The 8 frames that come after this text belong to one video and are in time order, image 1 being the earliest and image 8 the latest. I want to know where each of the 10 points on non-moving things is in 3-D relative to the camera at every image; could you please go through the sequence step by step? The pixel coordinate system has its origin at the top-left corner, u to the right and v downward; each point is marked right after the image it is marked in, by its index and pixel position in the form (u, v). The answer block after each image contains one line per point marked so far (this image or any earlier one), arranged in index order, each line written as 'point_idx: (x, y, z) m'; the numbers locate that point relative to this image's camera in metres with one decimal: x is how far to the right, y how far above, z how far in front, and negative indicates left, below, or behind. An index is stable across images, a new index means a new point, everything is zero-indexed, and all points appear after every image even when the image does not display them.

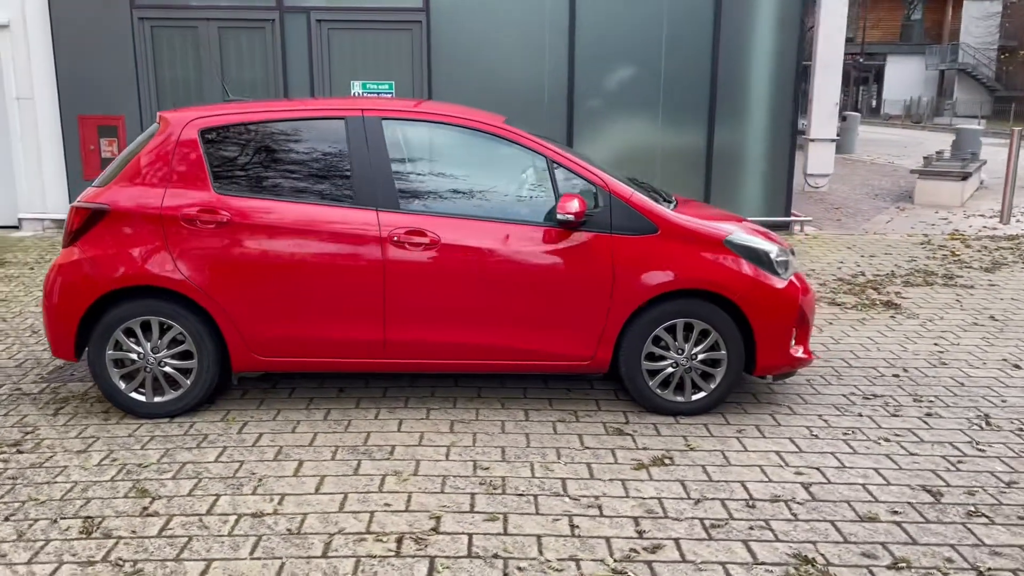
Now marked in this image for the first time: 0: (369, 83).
0: (-1.8, +2.6, +11.0) m
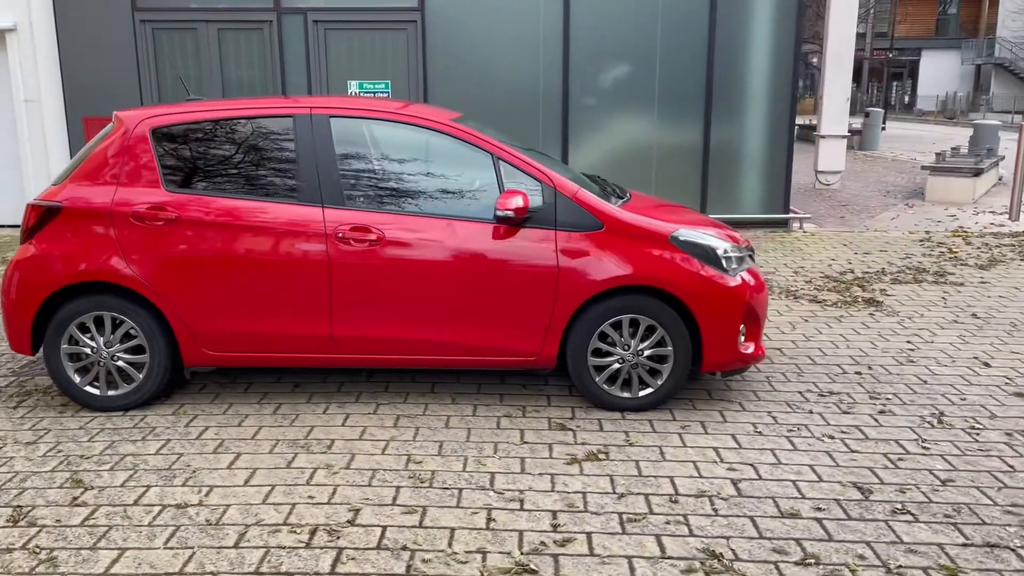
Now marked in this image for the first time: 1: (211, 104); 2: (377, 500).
0: (-1.9, +2.7, +11.0) m
1: (-1.6, +1.0, +4.8) m
2: (-0.6, -0.9, +3.6) m
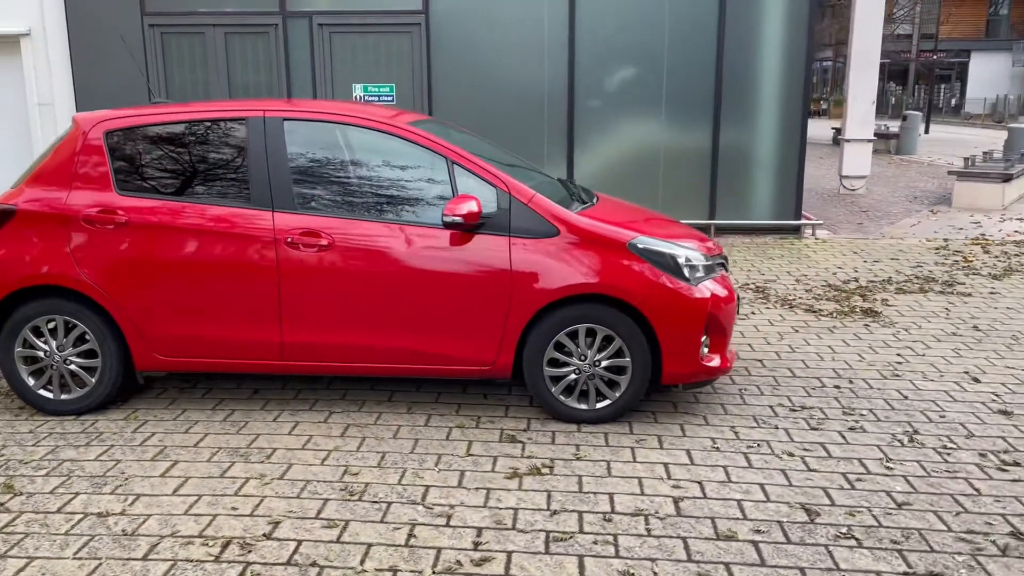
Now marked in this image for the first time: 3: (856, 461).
0: (-1.8, +2.6, +11.0) m
1: (-1.8, +1.0, +4.7) m
2: (-0.9, -0.9, +3.5) m
3: (+1.6, -0.8, +4.1) m
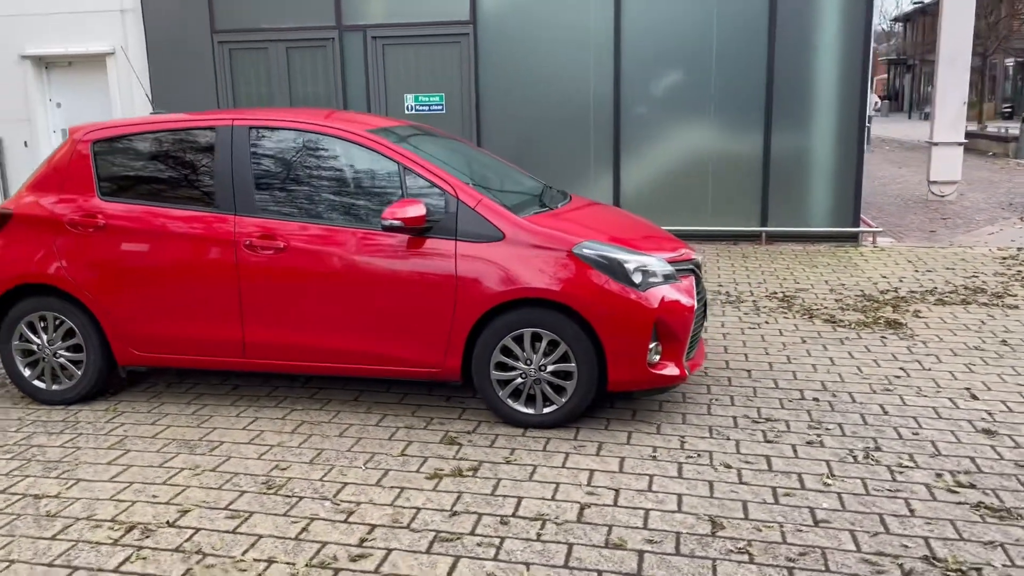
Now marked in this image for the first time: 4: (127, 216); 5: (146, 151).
0: (-1.2, +2.5, +11.3) m
1: (-2.0, +1.0, +5.0) m
2: (-1.3, -0.9, +3.7) m
3: (+1.3, -0.9, +3.9) m
4: (-2.1, +0.4, +4.8) m
5: (-2.1, +0.8, +4.9) m
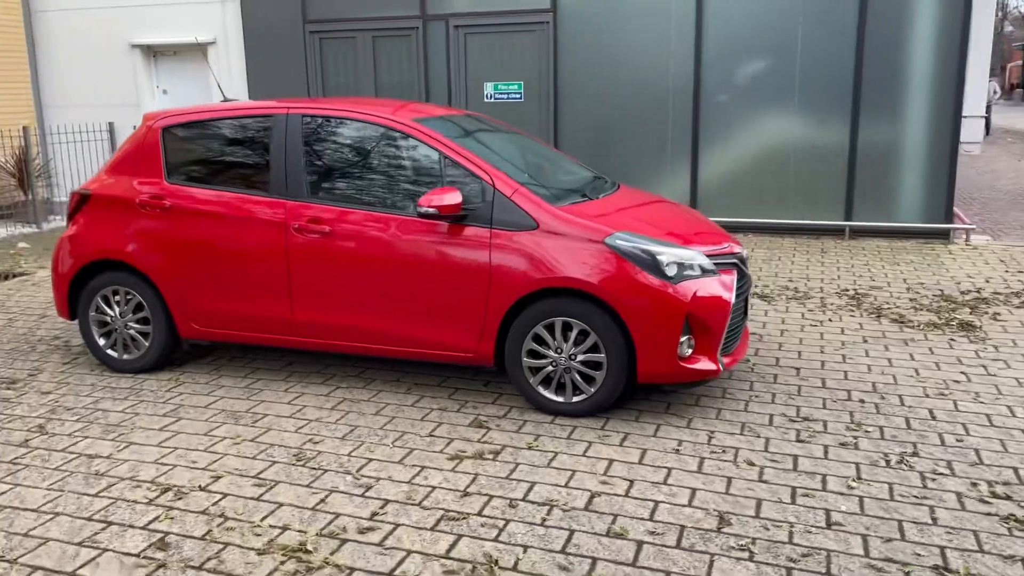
0: (-0.2, +2.7, +11.4) m
1: (-1.7, +1.1, +5.3) m
2: (-1.2, -0.8, +3.9) m
3: (+1.4, -0.8, +3.8) m
4: (-1.8, +0.5, +5.1) m
5: (-1.9, +0.9, +5.2) m
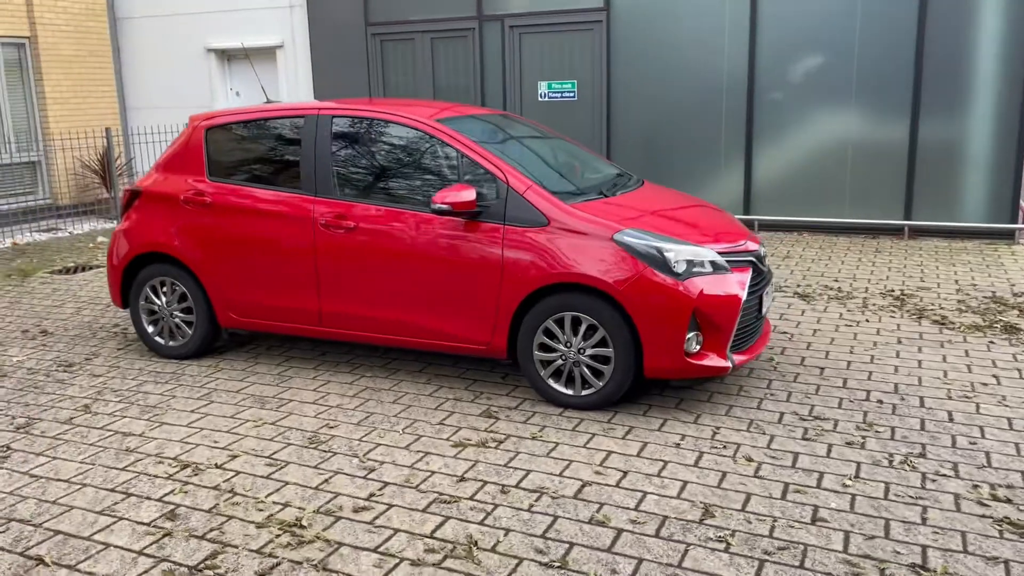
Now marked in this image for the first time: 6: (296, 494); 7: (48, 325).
0: (+0.6, +2.7, +11.5) m
1: (-1.6, +1.2, +5.5) m
2: (-1.2, -0.8, +4.1) m
3: (+1.4, -0.8, +3.8) m
4: (-1.7, +0.6, +5.4) m
5: (-1.7, +1.0, +5.5) m
6: (-0.9, -0.9, +3.7) m
7: (-3.9, -0.3, +7.1) m
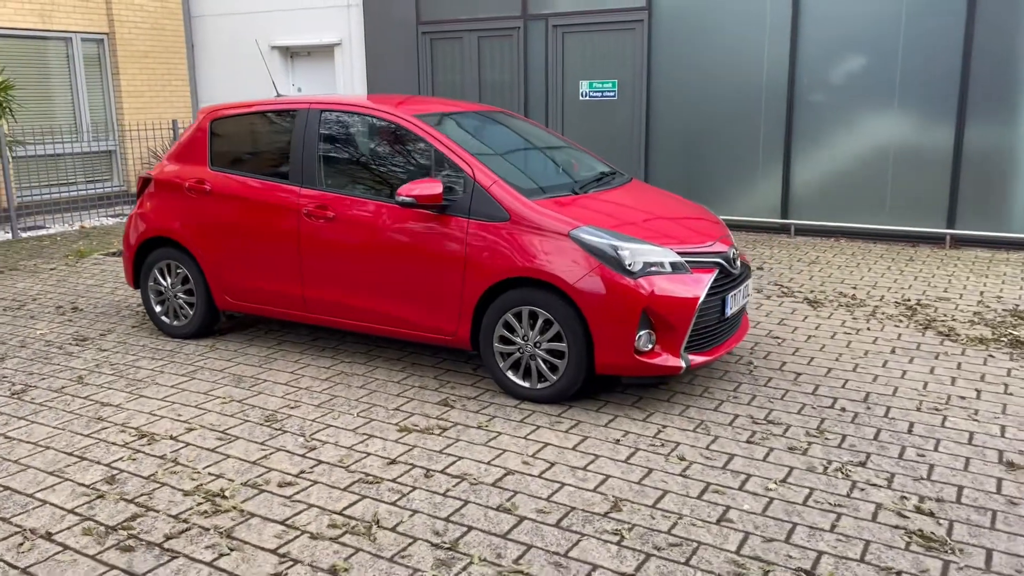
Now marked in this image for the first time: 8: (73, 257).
0: (+1.1, +2.8, +11.5) m
1: (-1.6, +1.3, +5.8) m
2: (-1.5, -0.7, +4.3) m
3: (+1.0, -0.8, +3.8) m
4: (-1.8, +0.7, +5.6) m
5: (-1.8, +1.1, +5.8) m
6: (-1.3, -0.8, +3.9) m
7: (-3.8, -0.1, +7.6) m
8: (-5.3, +0.4, +10.2) m
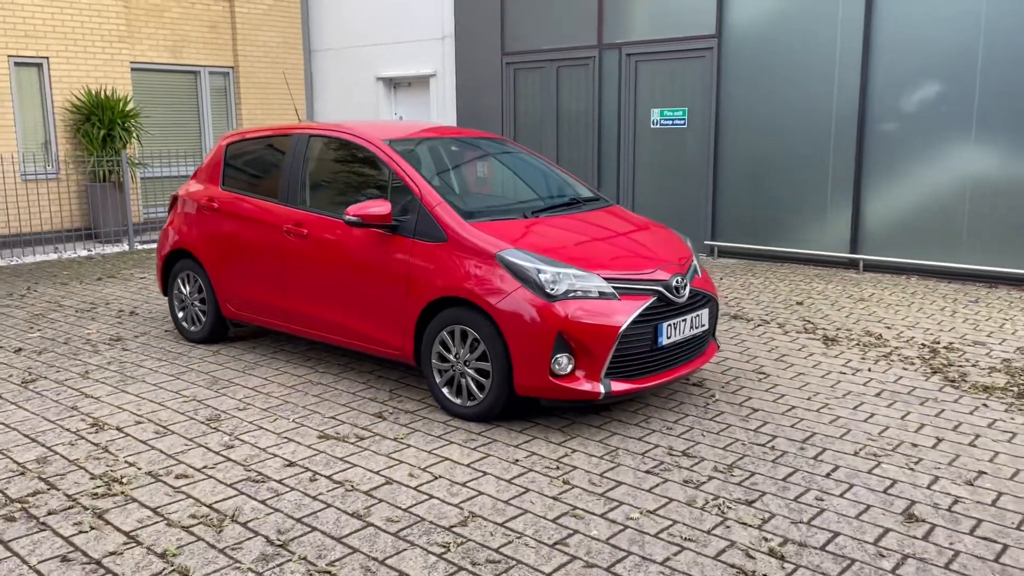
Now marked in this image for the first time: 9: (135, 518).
0: (+2.1, +2.4, +11.4) m
1: (-1.7, +1.2, +6.3) m
2: (-1.9, -0.7, +4.8) m
3: (+0.4, -1.0, +3.8) m
4: (-1.9, +0.6, +6.1) m
5: (-1.9, +1.0, +6.3) m
6: (-1.8, -0.8, +4.2) m
7: (-3.6, -0.2, +8.4) m
8: (-4.5, +0.3, +11.2) m
9: (-1.6, -1.0, +3.6) m
